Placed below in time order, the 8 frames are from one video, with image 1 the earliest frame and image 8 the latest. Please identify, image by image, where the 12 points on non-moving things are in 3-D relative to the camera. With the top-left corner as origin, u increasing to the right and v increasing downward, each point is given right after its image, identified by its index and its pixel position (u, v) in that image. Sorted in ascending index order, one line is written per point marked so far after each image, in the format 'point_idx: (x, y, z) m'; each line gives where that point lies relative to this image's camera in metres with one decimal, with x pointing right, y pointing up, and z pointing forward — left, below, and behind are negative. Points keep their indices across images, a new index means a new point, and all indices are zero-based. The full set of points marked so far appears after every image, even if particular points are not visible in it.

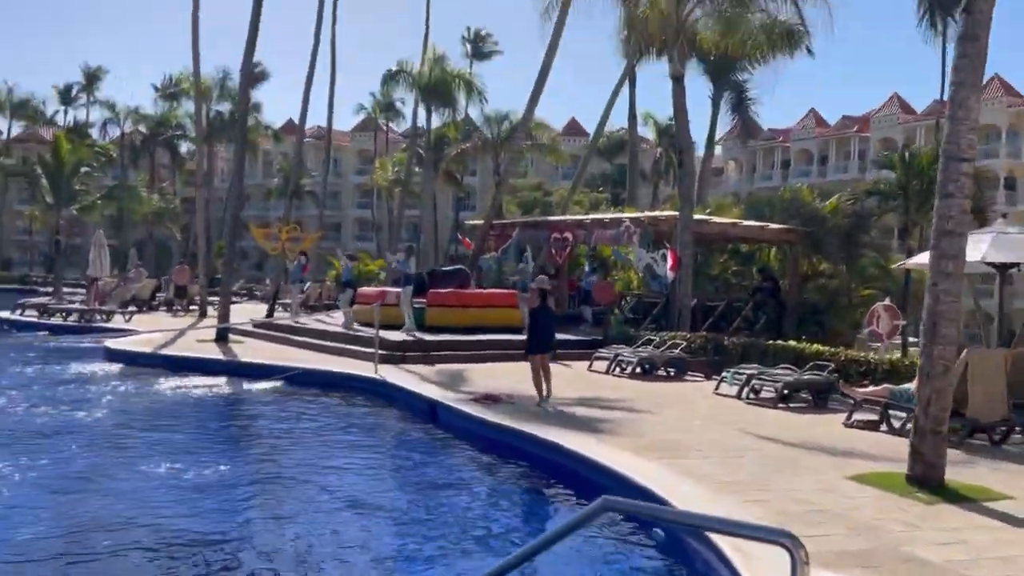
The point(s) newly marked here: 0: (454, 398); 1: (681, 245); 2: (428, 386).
0: (-0.8, -1.5, +12.1) m
1: (+3.6, +0.9, +19.6) m
2: (-1.3, -1.4, +13.3) m
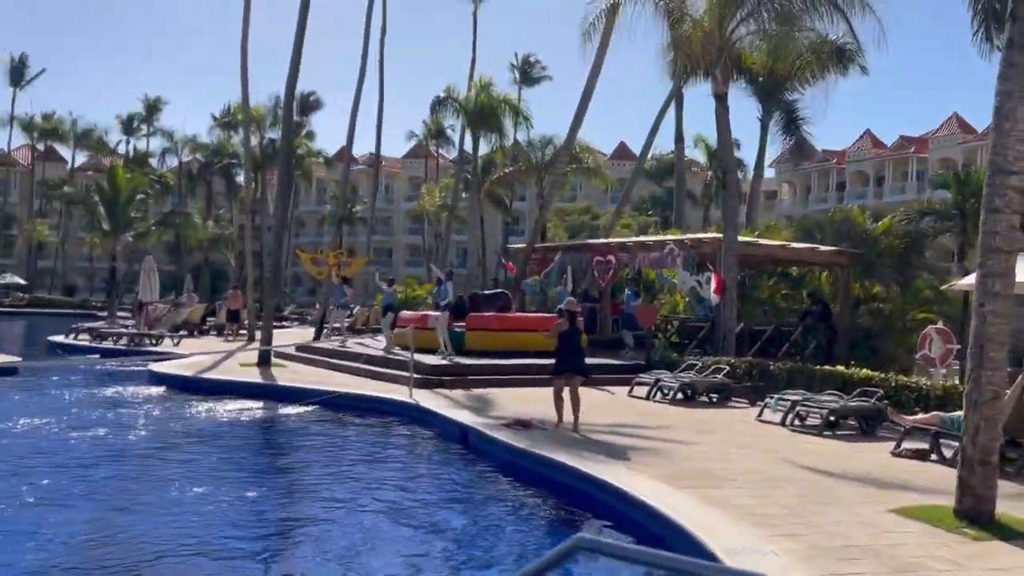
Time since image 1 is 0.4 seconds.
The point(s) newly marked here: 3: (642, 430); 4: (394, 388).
0: (-0.4, -1.8, +11.9) m
1: (+4.5, +0.4, +19.1) m
2: (-0.8, -1.8, +13.1) m
3: (+1.7, -1.9, +11.8) m
4: (-2.0, -1.7, +15.4) m
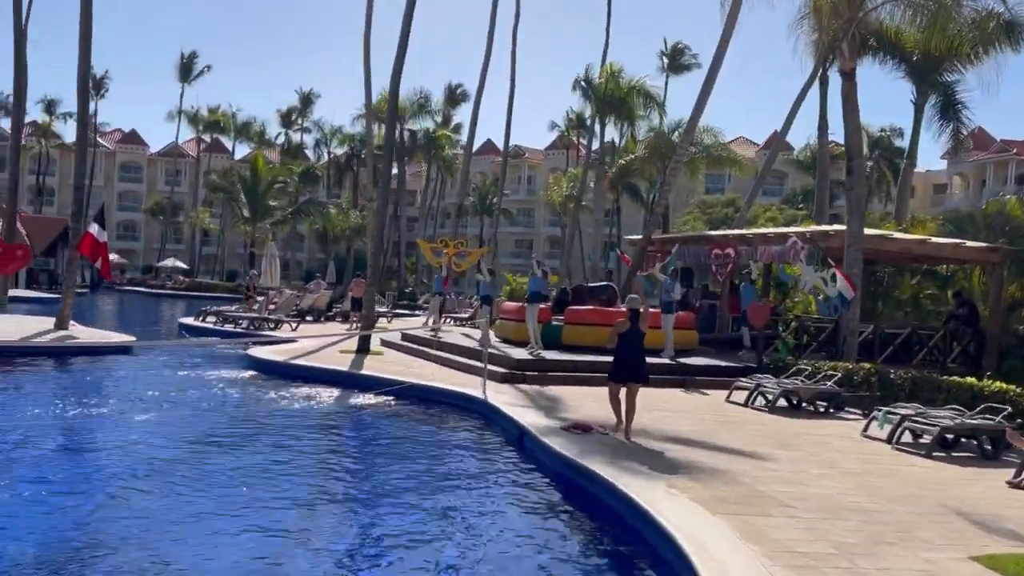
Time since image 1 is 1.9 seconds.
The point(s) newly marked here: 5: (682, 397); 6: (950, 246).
0: (+0.4, -1.7, +11.0) m
1: (+6.4, +0.5, +17.3) m
2: (+0.2, -1.6, +12.2) m
3: (+2.4, -1.8, +10.6) m
4: (-0.7, -1.5, +14.8) m
5: (+2.8, -1.8, +14.7) m
6: (+9.1, +0.9, +18.7) m
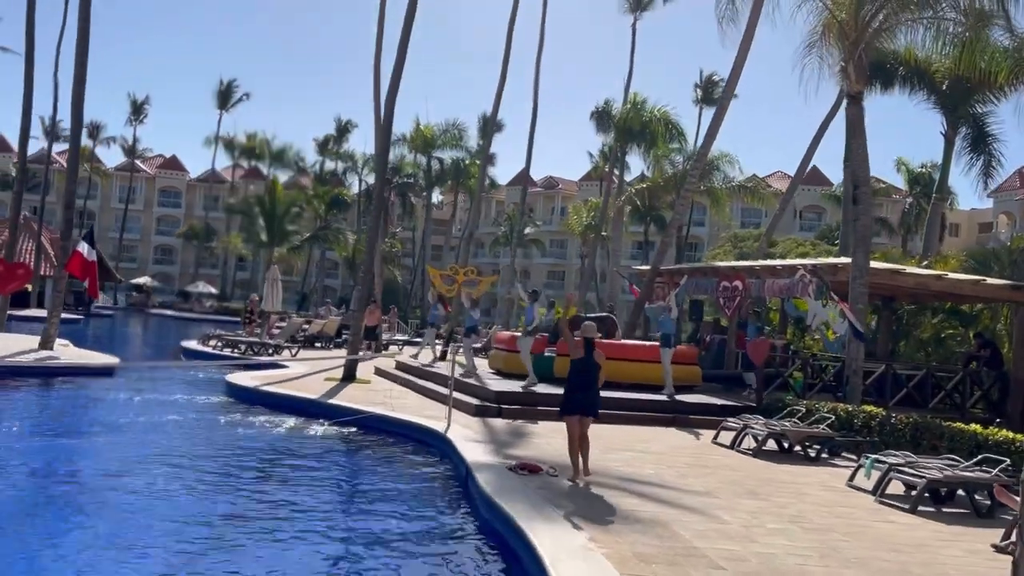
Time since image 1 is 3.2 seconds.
0: (-0.2, -2.0, +10.2) m
1: (+6.1, -0.2, +16.2) m
2: (-0.4, -2.0, +11.4) m
3: (+1.7, -2.1, +9.6) m
4: (-1.1, -2.0, +14.0) m
5: (+2.3, -2.2, +13.7) m
6: (+8.9, +0.1, +17.5) m
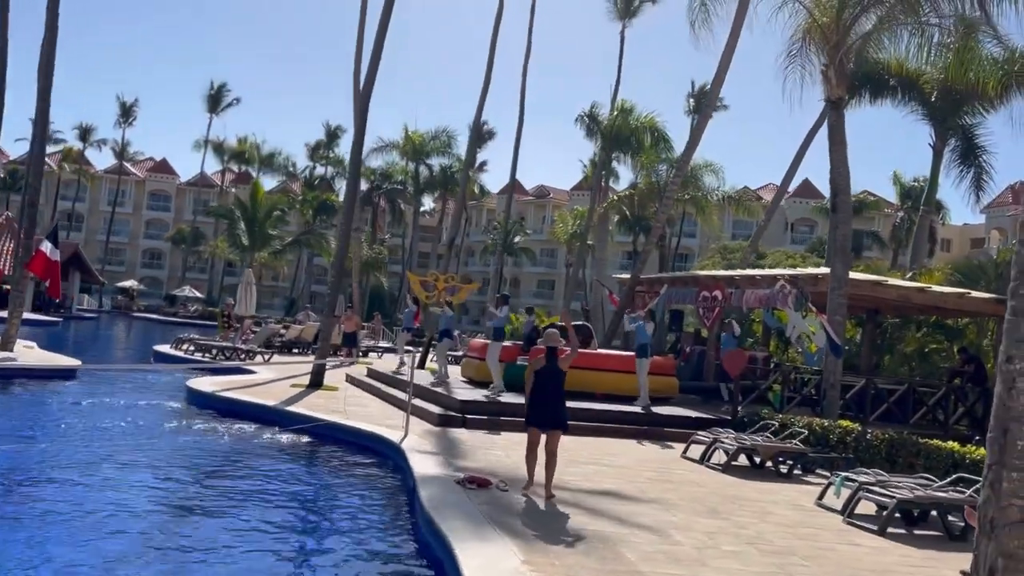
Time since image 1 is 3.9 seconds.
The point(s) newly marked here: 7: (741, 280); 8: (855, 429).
0: (-0.8, -2.0, +9.6) m
1: (+5.6, -0.4, +15.8) m
2: (-0.9, -2.0, +10.9) m
3: (+1.2, -2.2, +9.1) m
4: (-1.6, -2.0, +13.4) m
5: (+1.8, -2.3, +13.2) m
6: (+8.3, -0.1, +17.1) m
7: (+4.8, +0.2, +19.0) m
8: (+4.9, -2.0, +12.9) m
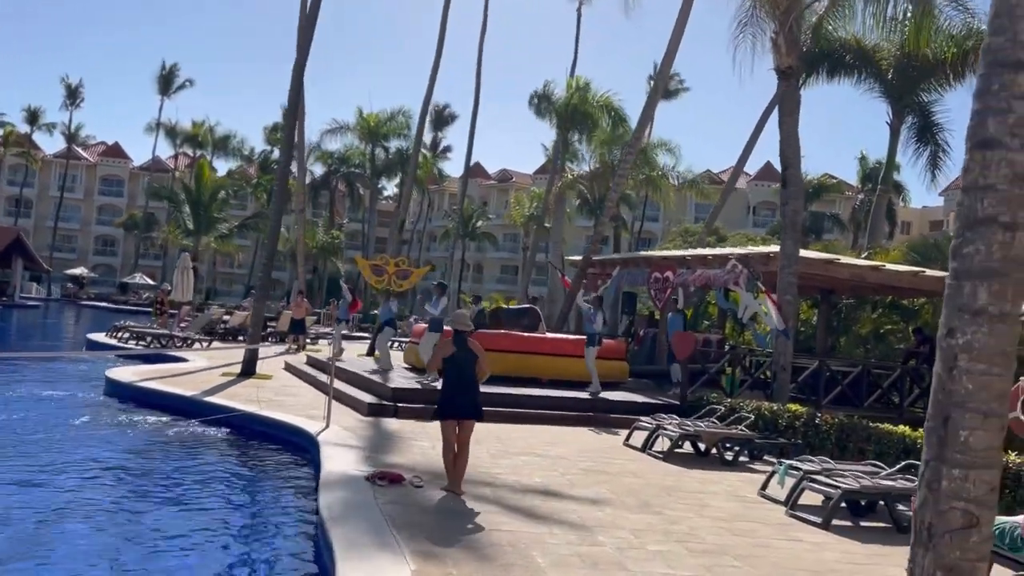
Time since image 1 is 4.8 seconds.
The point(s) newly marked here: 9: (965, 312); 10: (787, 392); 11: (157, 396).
0: (-1.6, -1.8, +8.8) m
1: (+4.6, 0.0, +15.2) m
2: (-1.8, -1.8, +10.1) m
3: (+0.4, -2.0, +8.4) m
4: (-2.6, -1.8, +12.6) m
5: (+0.8, -2.1, +12.5) m
6: (+7.2, +0.3, +16.6) m
7: (+3.7, +0.6, +18.4) m
8: (+3.9, -1.7, +12.2) m
9: (+2.0, -0.1, +4.1) m
10: (+4.6, -1.7, +15.1) m
11: (-5.6, -1.7, +14.2) m
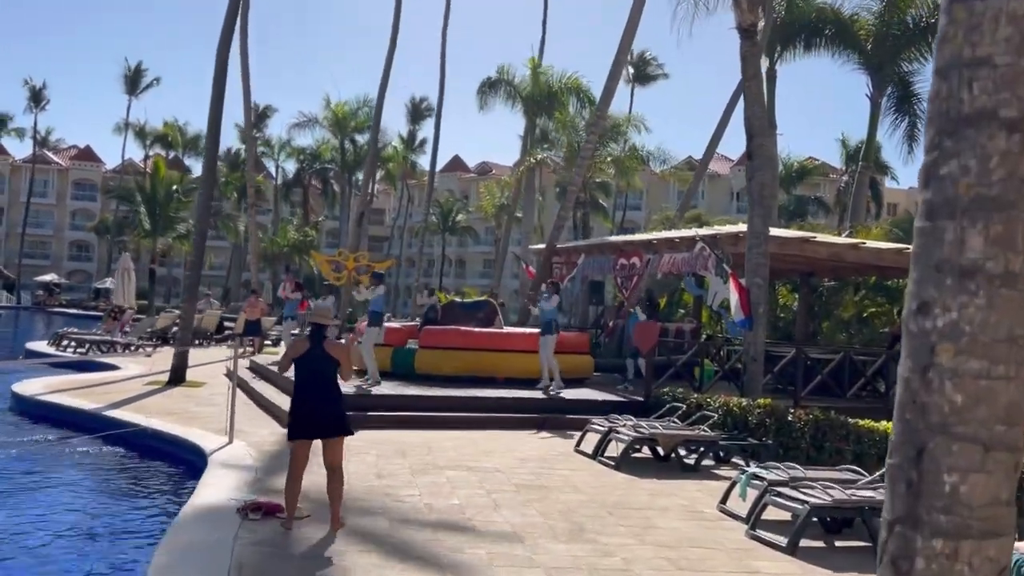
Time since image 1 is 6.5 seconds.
0: (-2.3, -1.7, +7.4) m
1: (+3.7, +0.3, +13.8) m
2: (-2.5, -1.7, +8.6) m
3: (-0.3, -1.9, +7.0) m
4: (-3.4, -1.7, +11.1) m
5: (+0.1, -1.9, +11.1) m
6: (+6.3, +0.6, +15.2) m
7: (+2.7, +0.8, +16.9) m
8: (+3.2, -1.4, +10.9) m
9: (+1.3, 0.0, +2.7) m
10: (+3.8, -1.5, +13.7) m
11: (-6.4, -1.7, +12.7) m
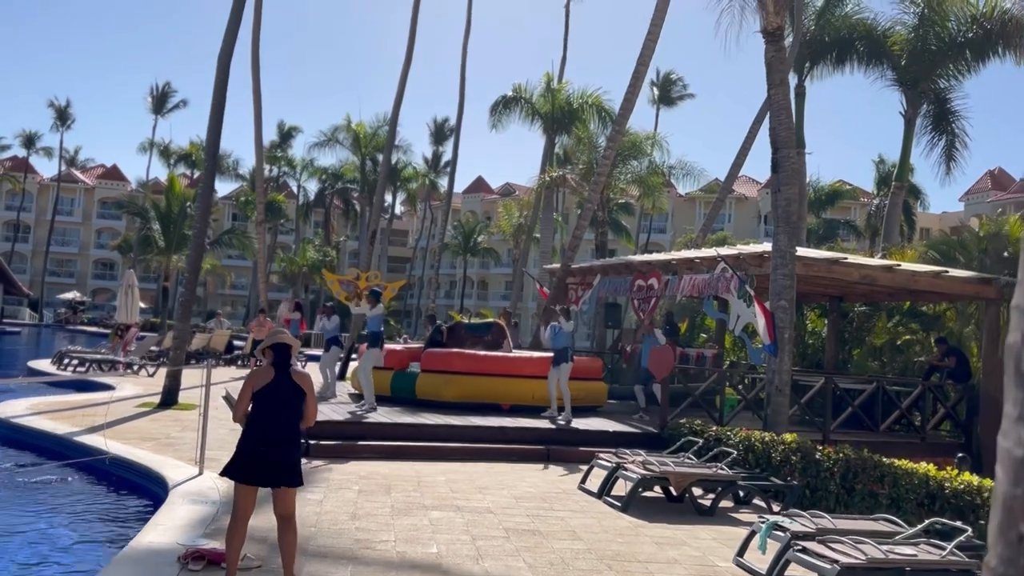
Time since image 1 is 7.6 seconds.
0: (-2.4, -1.8, +6.5) m
1: (+3.8, -0.1, +12.8) m
2: (-2.6, -1.9, +7.8) m
3: (-0.5, -2.0, +6.0) m
4: (-3.4, -1.9, +10.3) m
5: (0.0, -2.1, +10.1) m
6: (+6.5, +0.2, +14.1) m
7: (+2.9, +0.4, +16.0) m
8: (+3.1, -1.7, +9.8) m
9: (+1.0, 0.0, +1.7) m
10: (+3.8, -1.8, +12.6) m
11: (-6.3, -1.9, +12.0) m
